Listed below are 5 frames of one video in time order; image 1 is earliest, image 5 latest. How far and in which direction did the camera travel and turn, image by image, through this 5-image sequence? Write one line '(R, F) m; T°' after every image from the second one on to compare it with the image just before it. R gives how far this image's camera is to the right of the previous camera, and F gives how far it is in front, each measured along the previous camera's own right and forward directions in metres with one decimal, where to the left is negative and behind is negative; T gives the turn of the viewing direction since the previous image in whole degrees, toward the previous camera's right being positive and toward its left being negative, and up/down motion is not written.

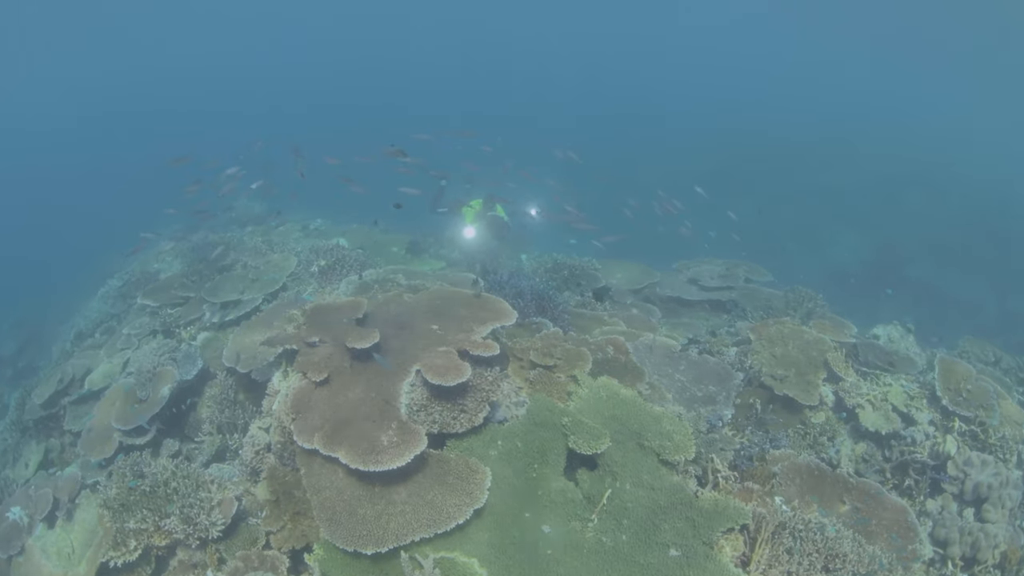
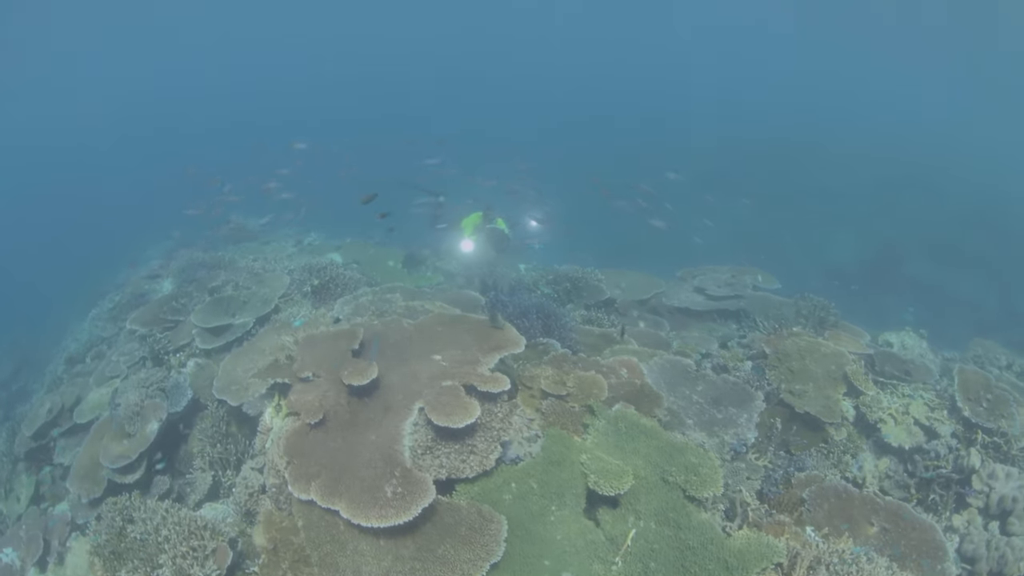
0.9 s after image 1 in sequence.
(-0.1, +0.4) m; 0°
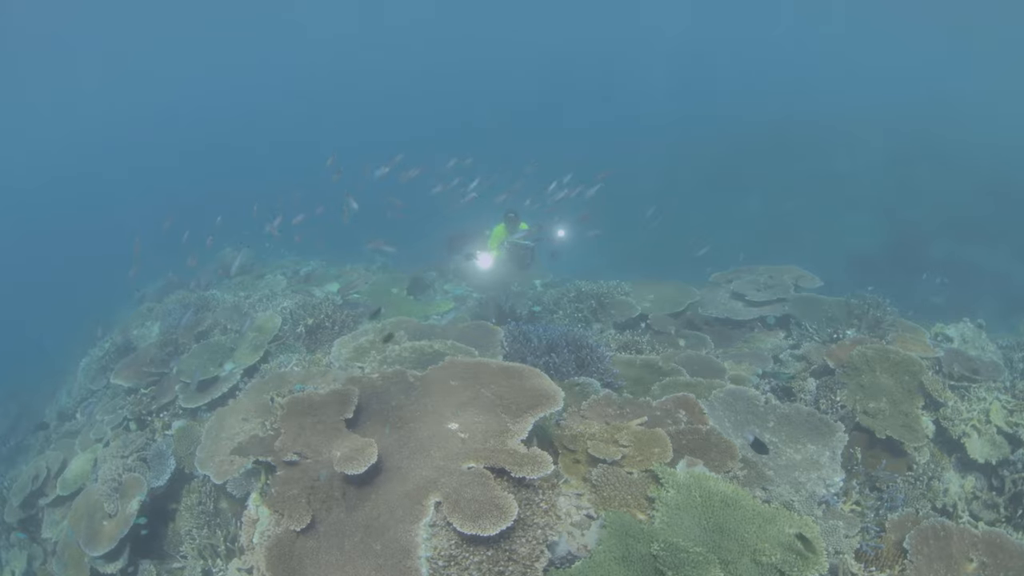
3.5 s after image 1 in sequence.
(-0.2, +1.0) m; -1°
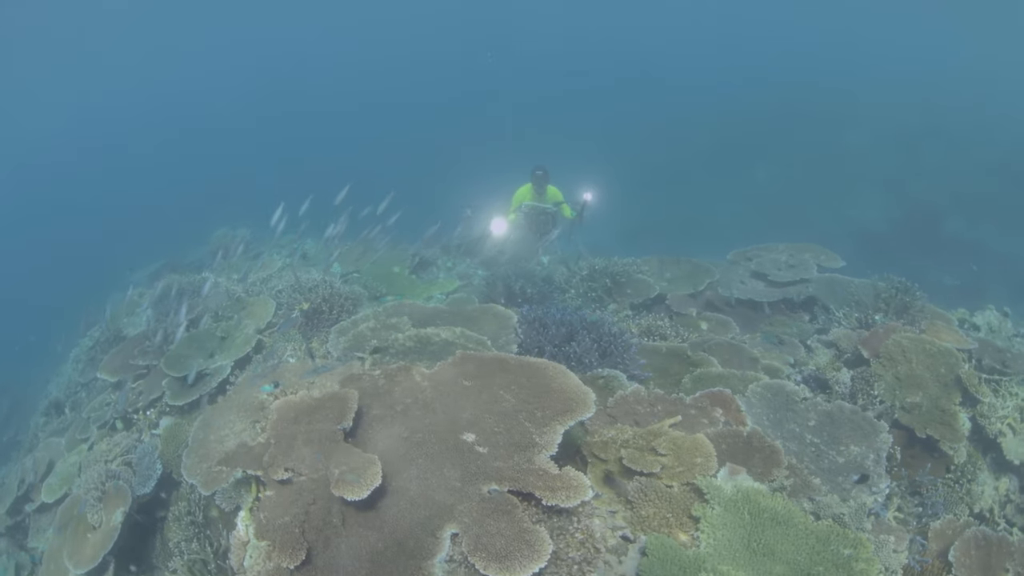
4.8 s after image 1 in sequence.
(-0.2, +0.5) m; 0°
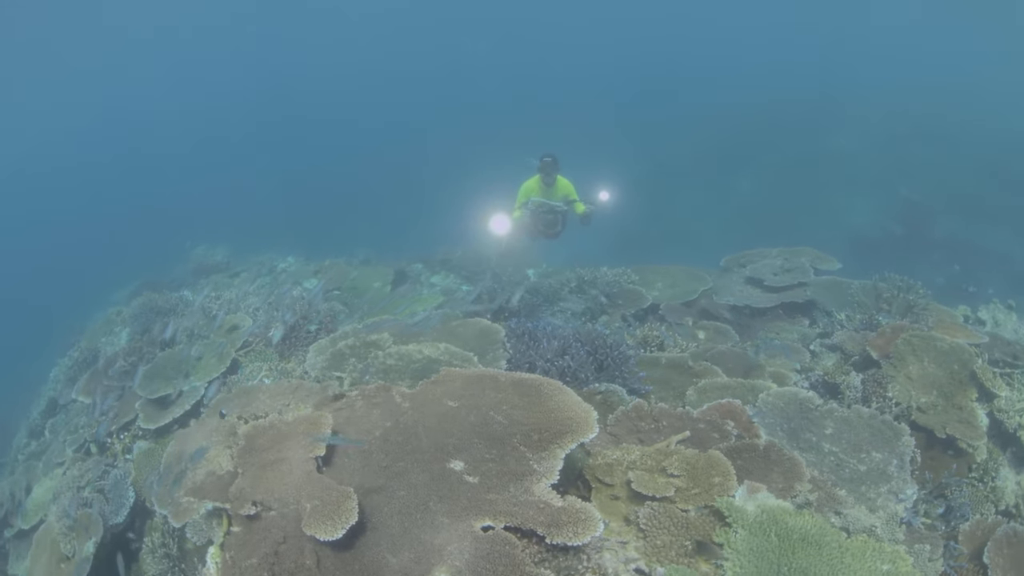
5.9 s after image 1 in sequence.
(0.0, +0.4) m; +1°
